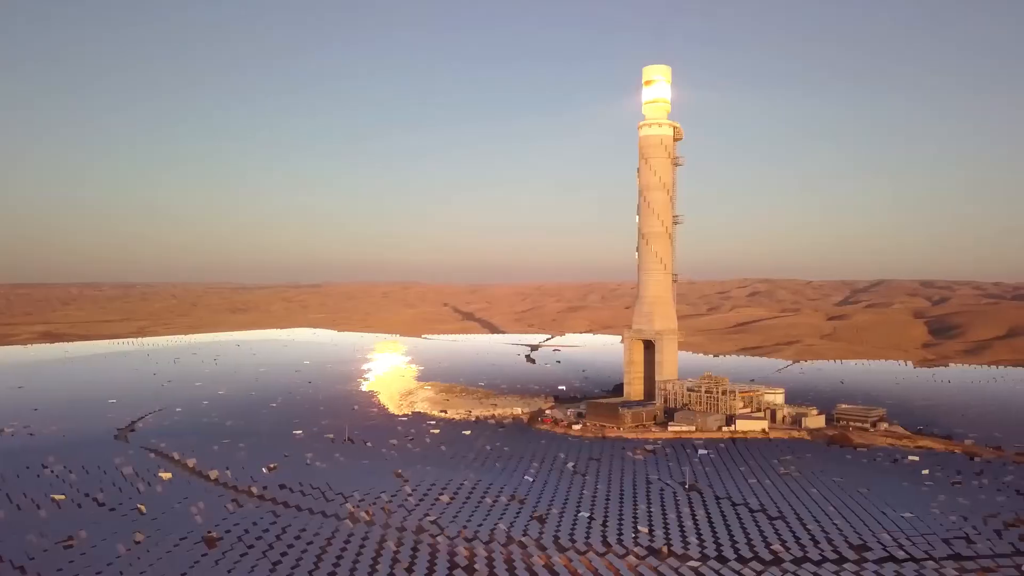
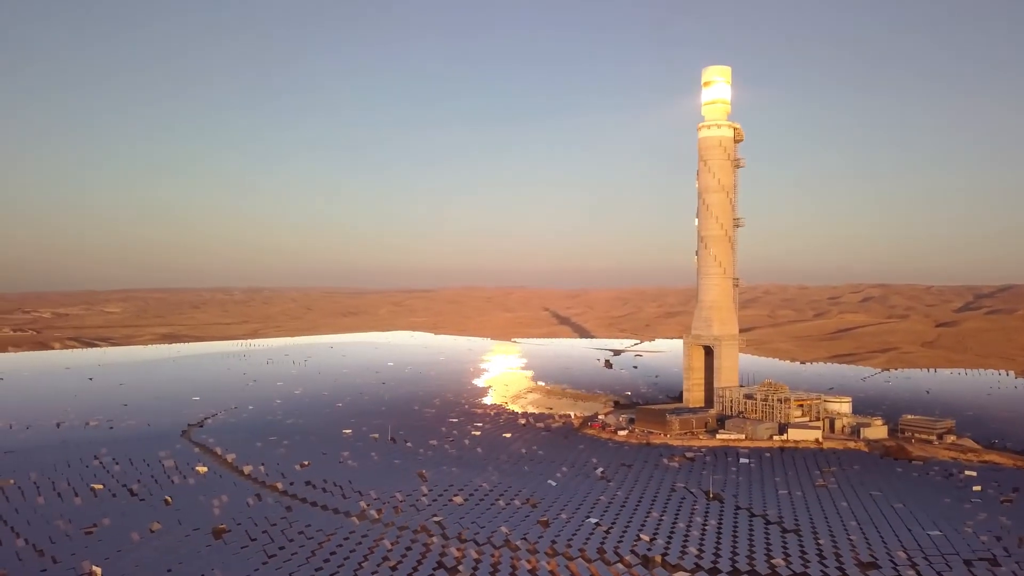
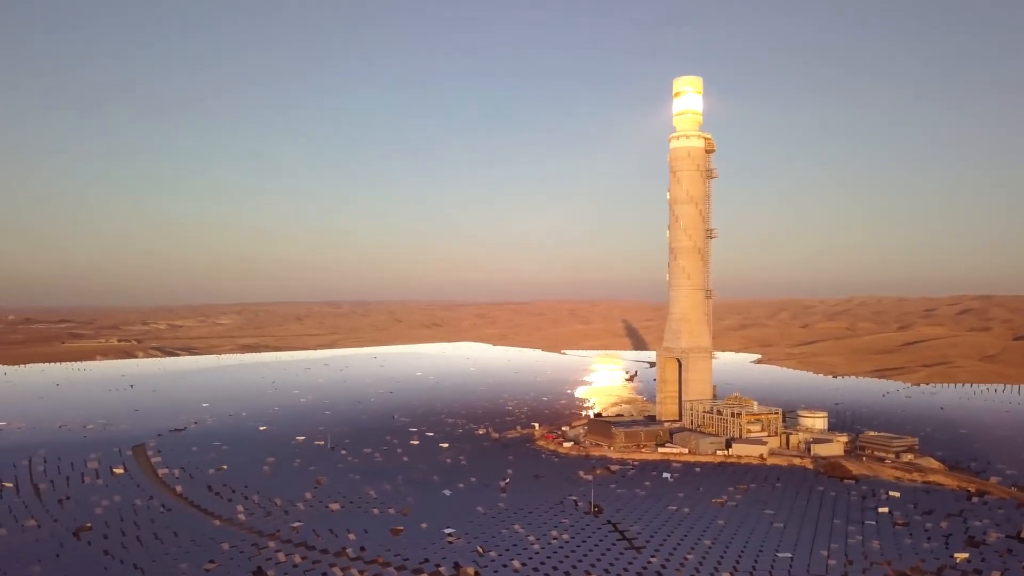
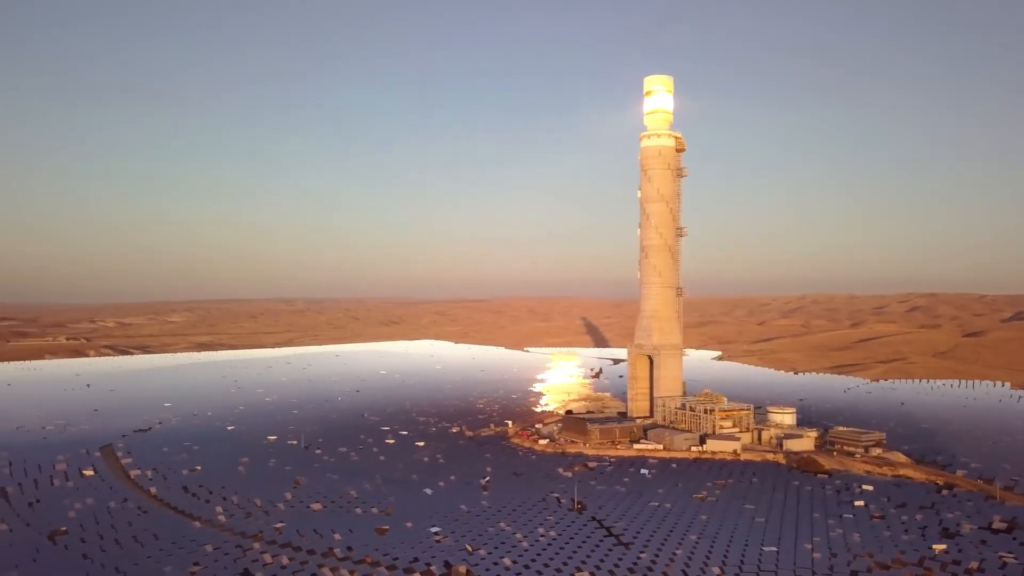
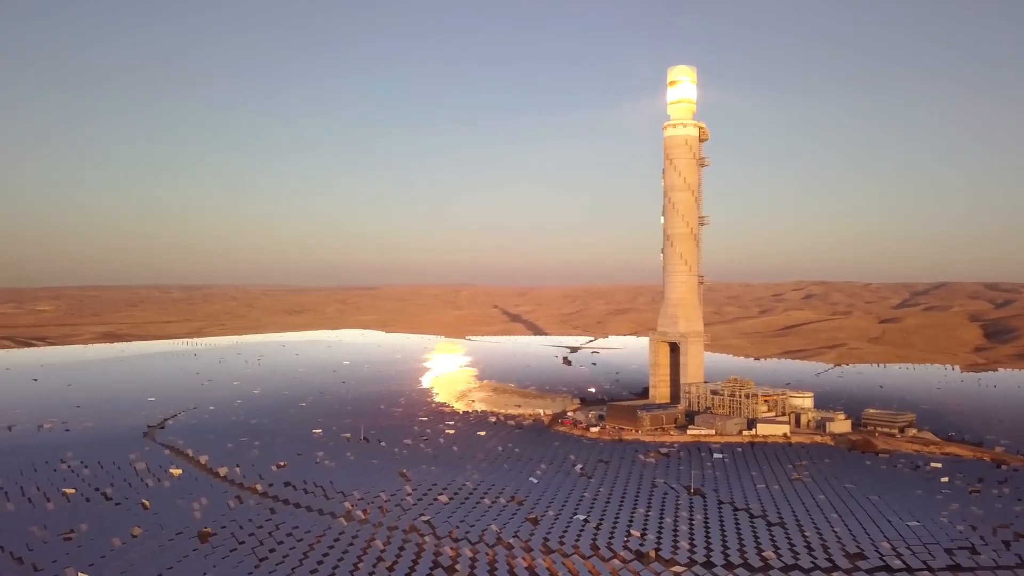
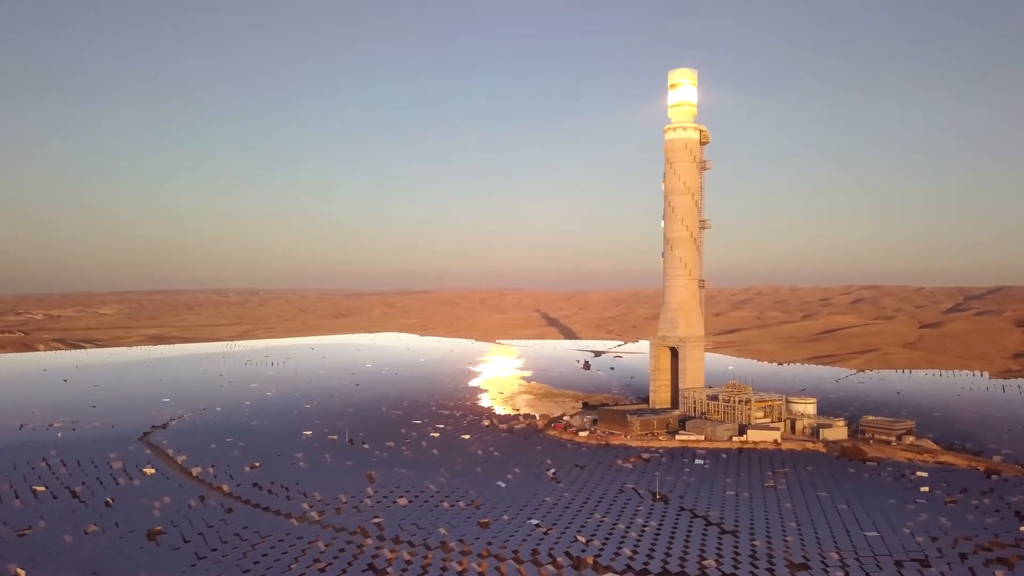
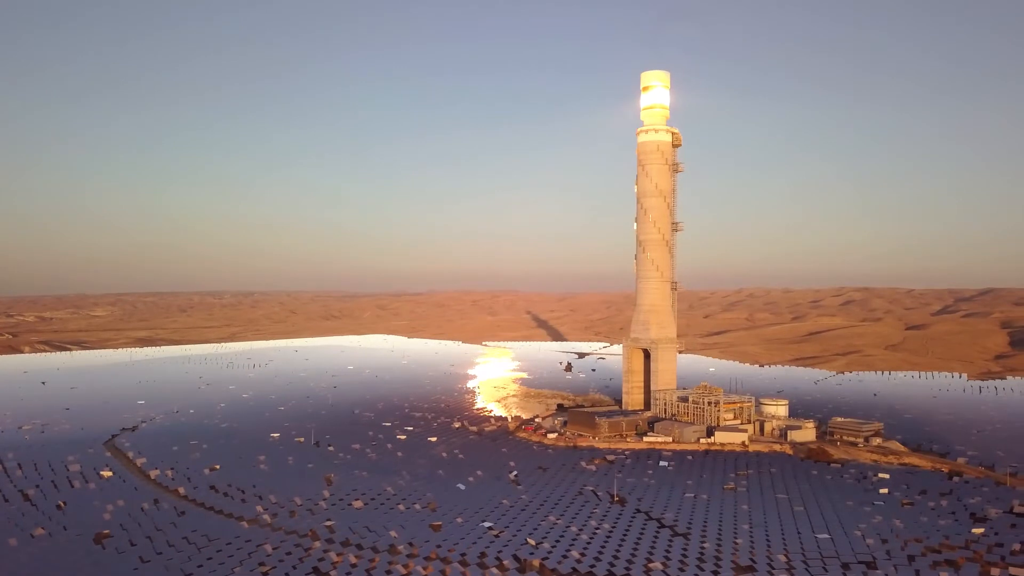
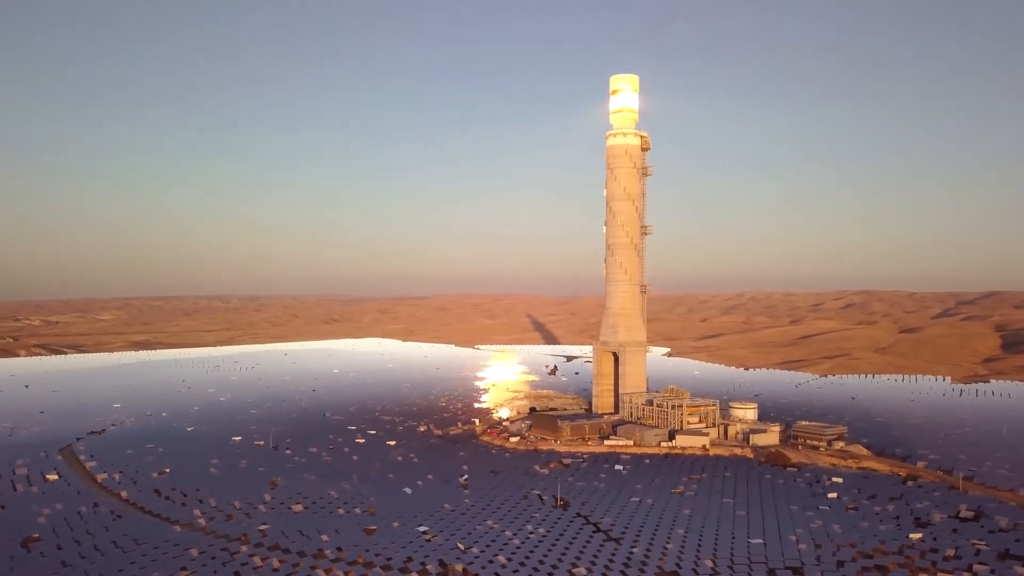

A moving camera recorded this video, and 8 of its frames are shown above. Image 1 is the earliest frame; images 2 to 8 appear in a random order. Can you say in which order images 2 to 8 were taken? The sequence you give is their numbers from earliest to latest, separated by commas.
5, 2, 6, 7, 8, 4, 3
